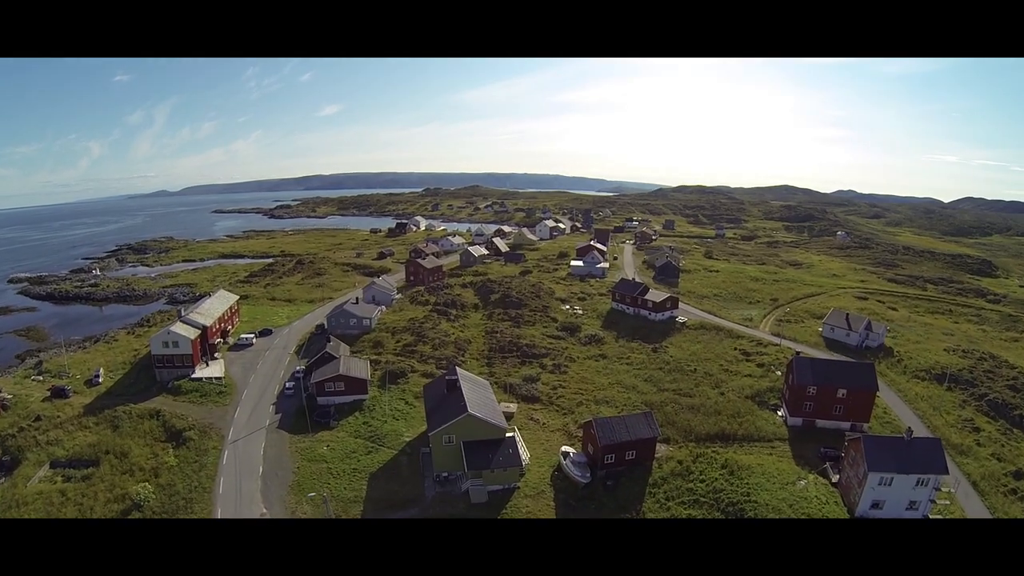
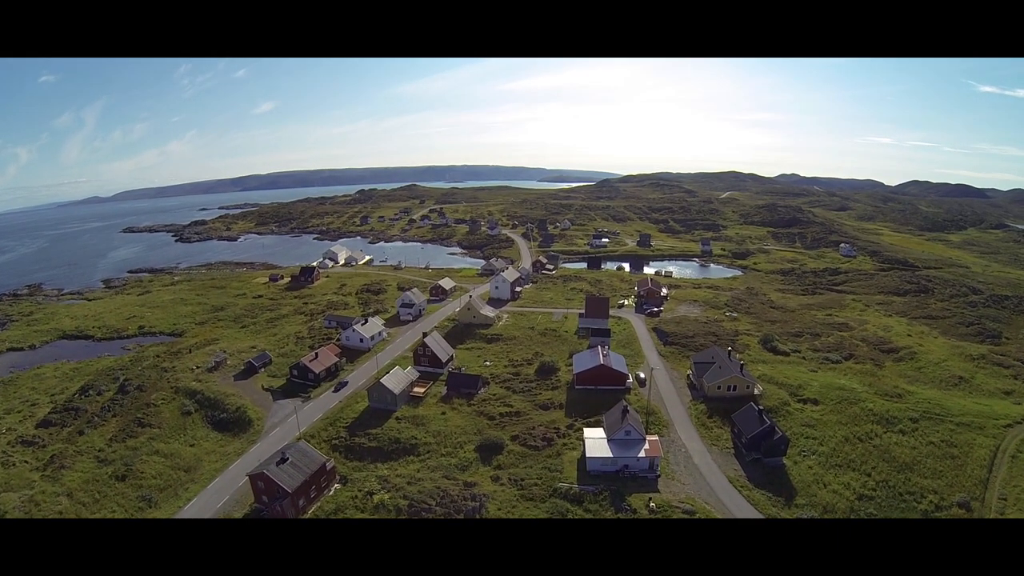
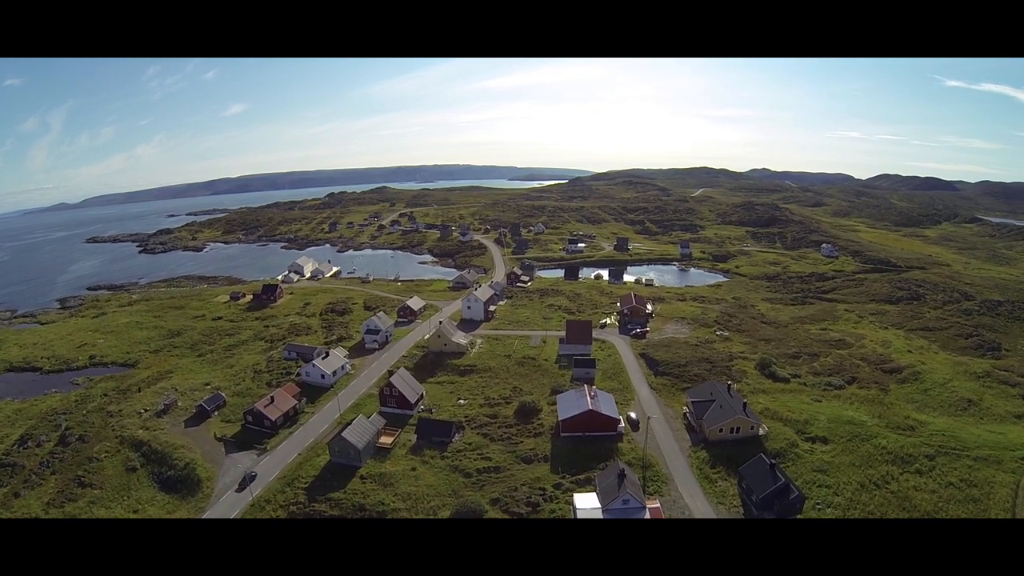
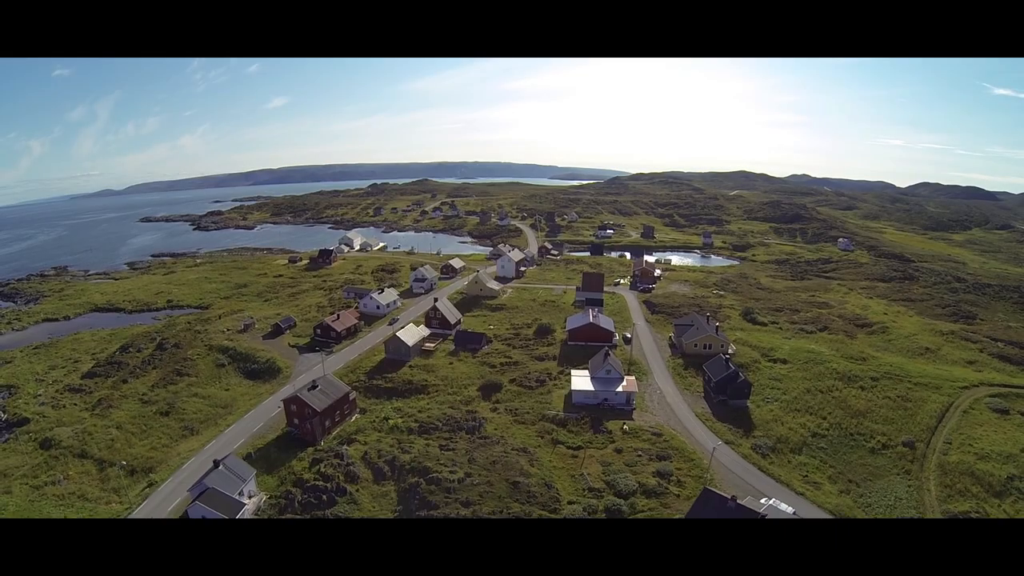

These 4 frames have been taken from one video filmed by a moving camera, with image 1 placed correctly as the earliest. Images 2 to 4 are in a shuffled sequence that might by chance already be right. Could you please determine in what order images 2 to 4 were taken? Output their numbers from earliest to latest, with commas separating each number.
4, 2, 3
